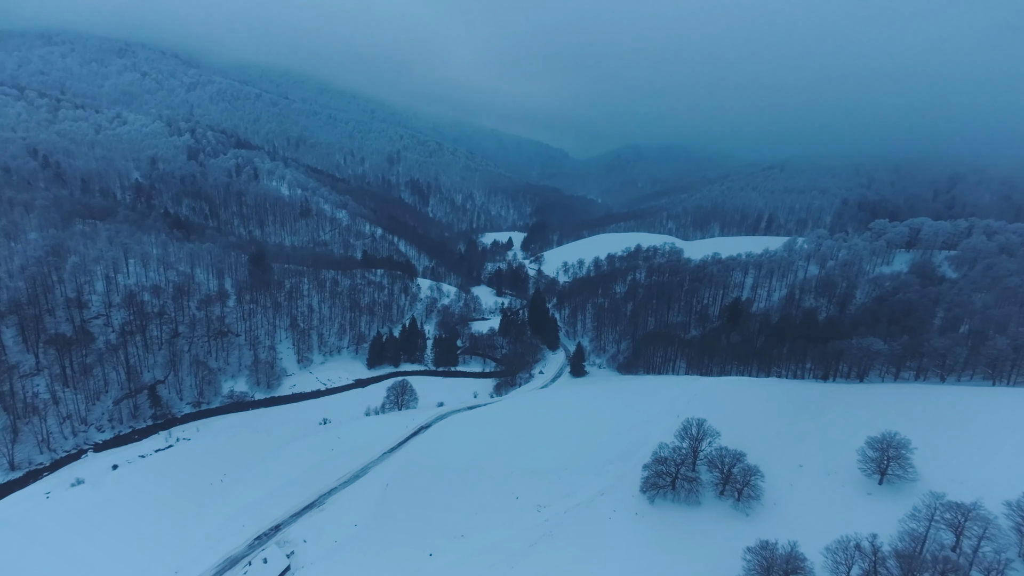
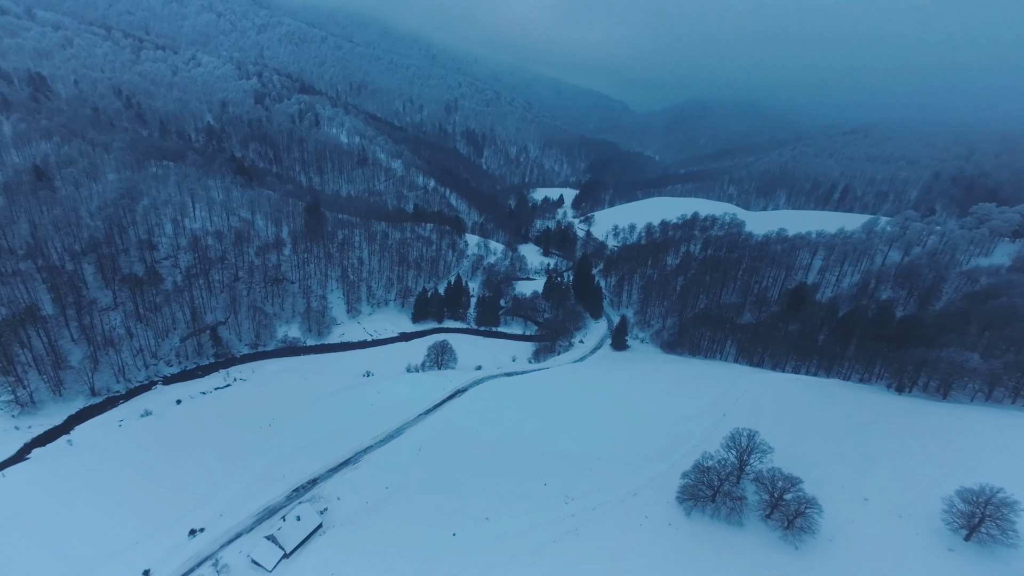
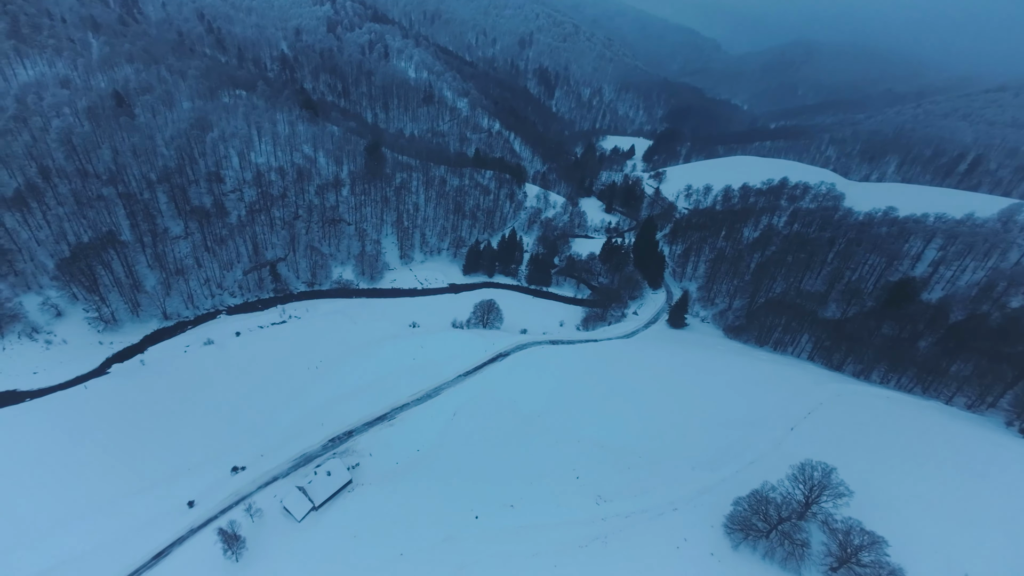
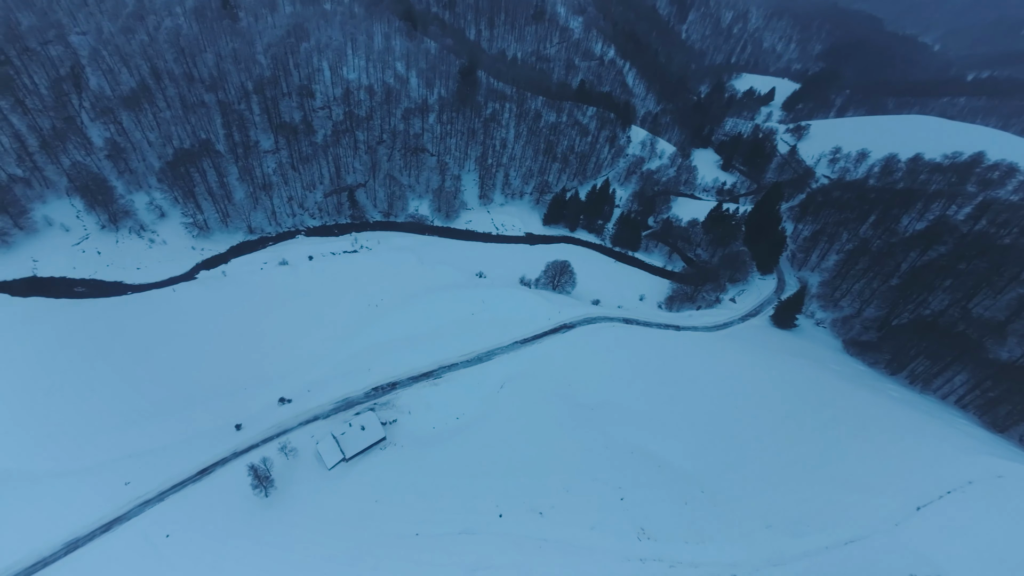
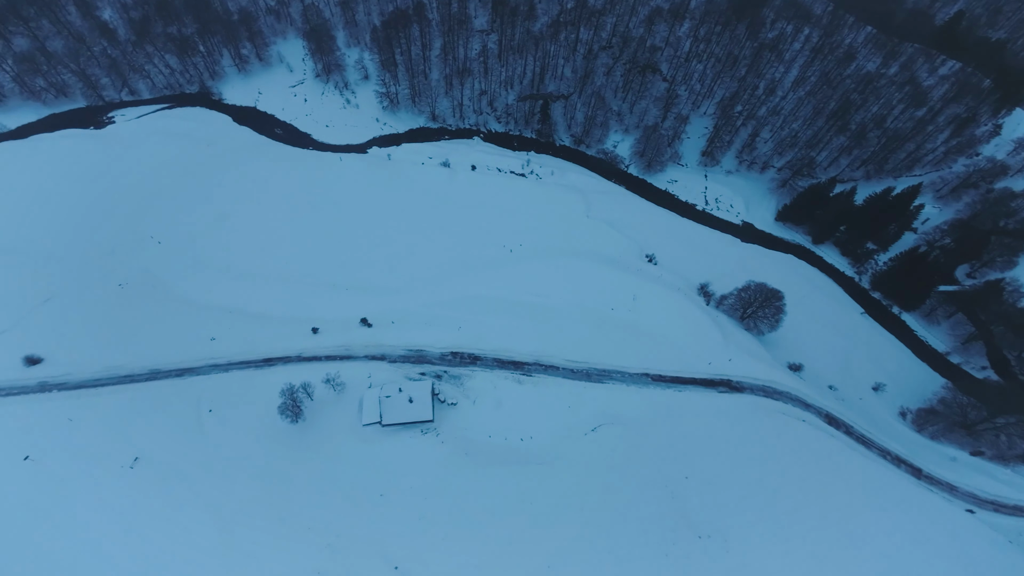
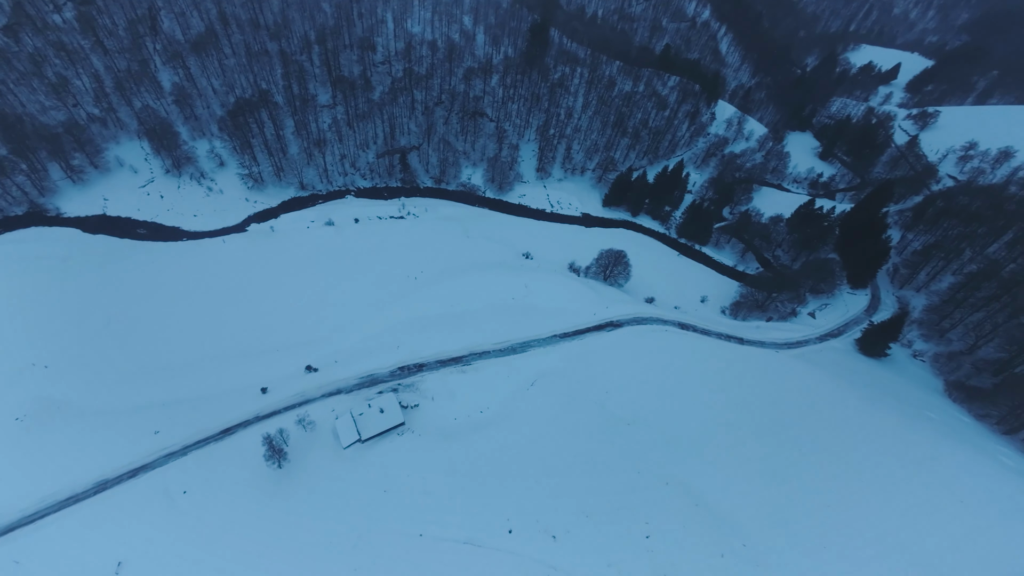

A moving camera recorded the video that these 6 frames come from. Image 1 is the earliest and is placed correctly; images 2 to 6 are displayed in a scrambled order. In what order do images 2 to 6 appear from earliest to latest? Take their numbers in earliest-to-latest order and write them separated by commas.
2, 3, 4, 6, 5
